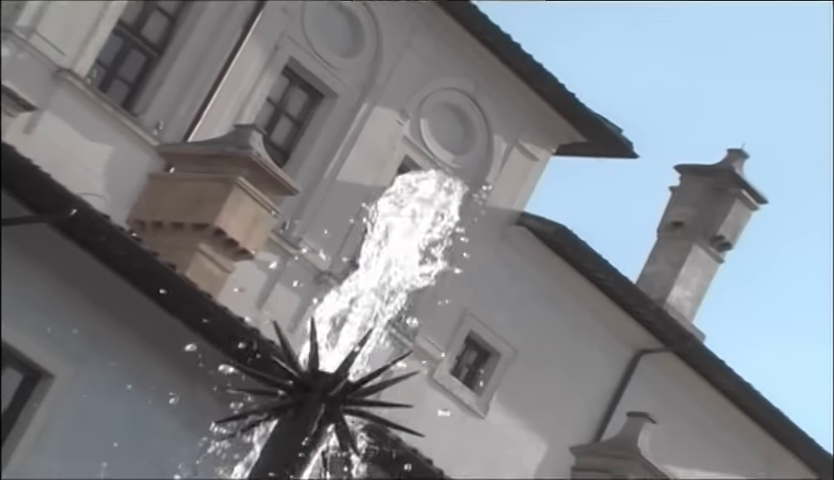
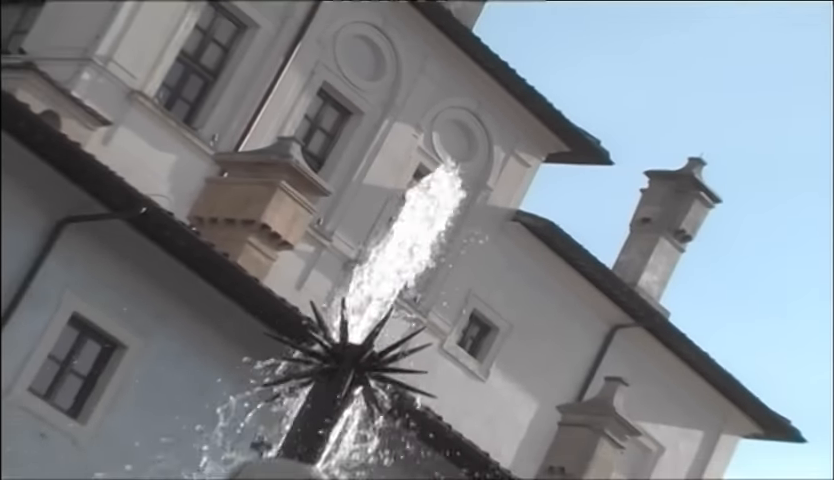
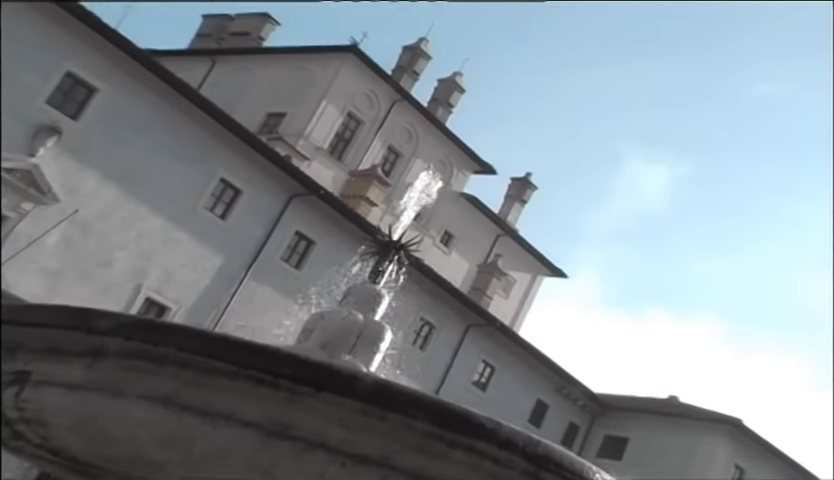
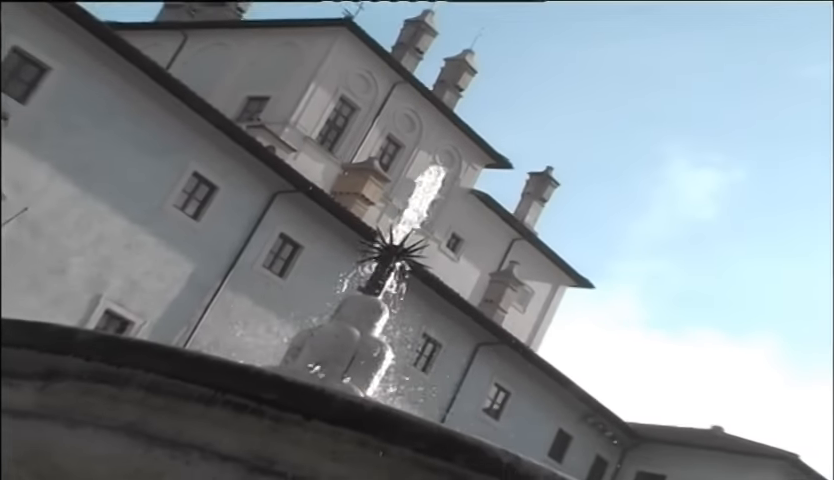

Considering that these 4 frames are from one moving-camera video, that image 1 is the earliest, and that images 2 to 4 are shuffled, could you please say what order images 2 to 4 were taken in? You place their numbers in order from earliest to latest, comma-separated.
2, 4, 3
